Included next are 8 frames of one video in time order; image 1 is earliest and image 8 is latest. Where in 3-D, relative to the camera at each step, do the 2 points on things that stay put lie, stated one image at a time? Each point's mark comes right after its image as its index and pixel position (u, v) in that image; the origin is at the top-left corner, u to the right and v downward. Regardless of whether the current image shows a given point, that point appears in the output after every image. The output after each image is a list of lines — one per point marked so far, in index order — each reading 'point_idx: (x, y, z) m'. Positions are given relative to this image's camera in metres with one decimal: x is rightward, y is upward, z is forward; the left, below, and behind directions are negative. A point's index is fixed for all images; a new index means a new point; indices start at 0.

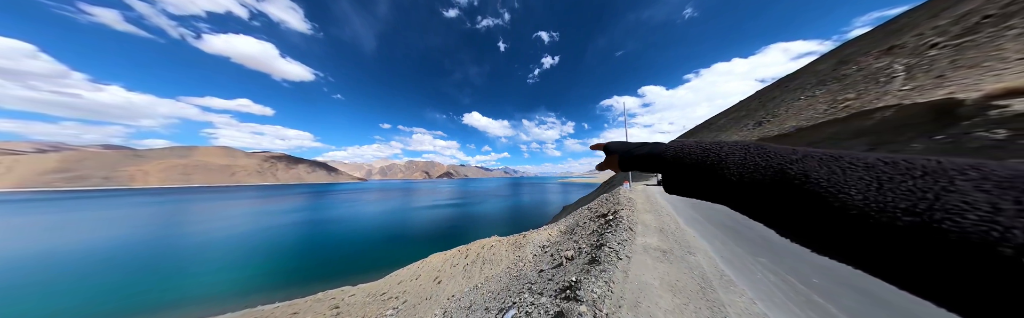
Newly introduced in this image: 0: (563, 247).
0: (+4.3, -7.6, +13.0) m
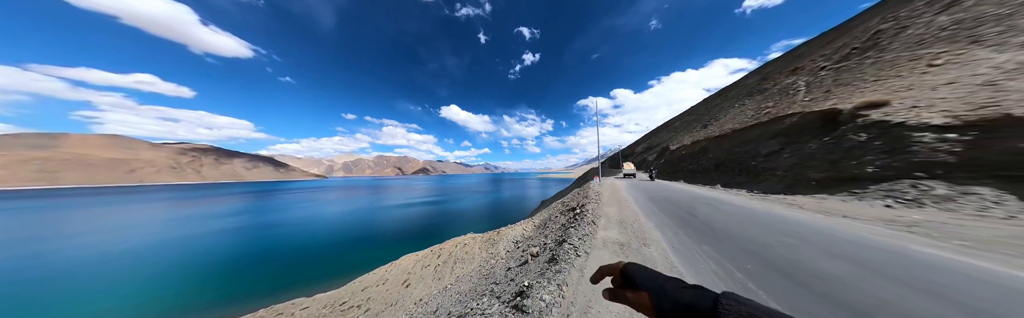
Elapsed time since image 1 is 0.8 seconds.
0: (+1.8, -7.1, +12.9) m
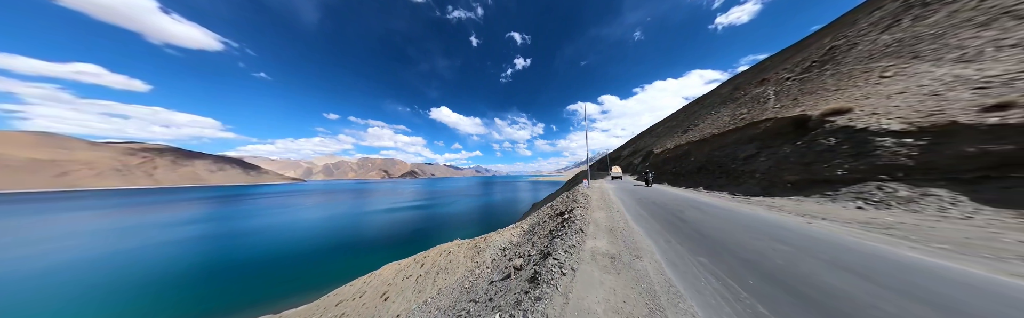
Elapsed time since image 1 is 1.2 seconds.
0: (+0.7, -7.3, +12.1) m
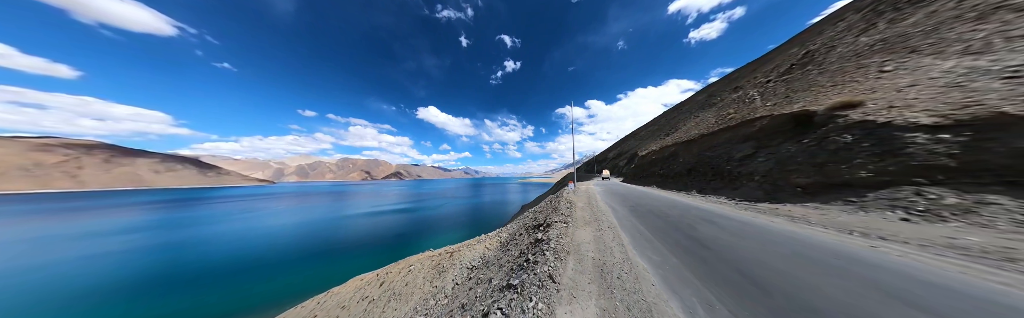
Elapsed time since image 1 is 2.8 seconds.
0: (-1.7, -7.1, +9.0) m
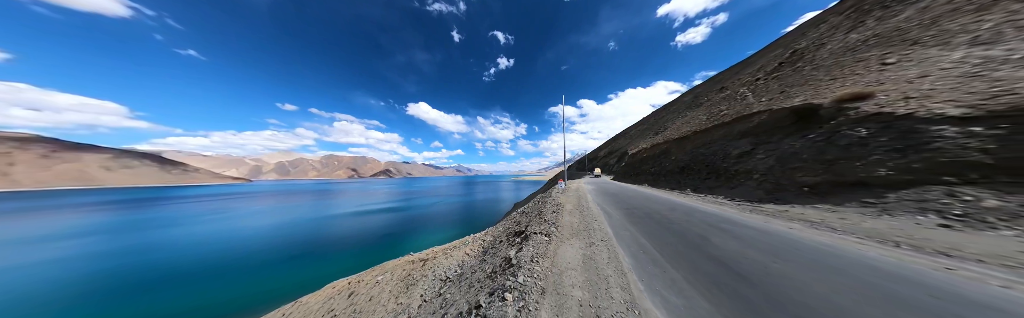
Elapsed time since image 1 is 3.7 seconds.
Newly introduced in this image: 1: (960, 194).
0: (-3.1, -6.8, +7.2) m
1: (+17.2, -1.3, +5.8) m
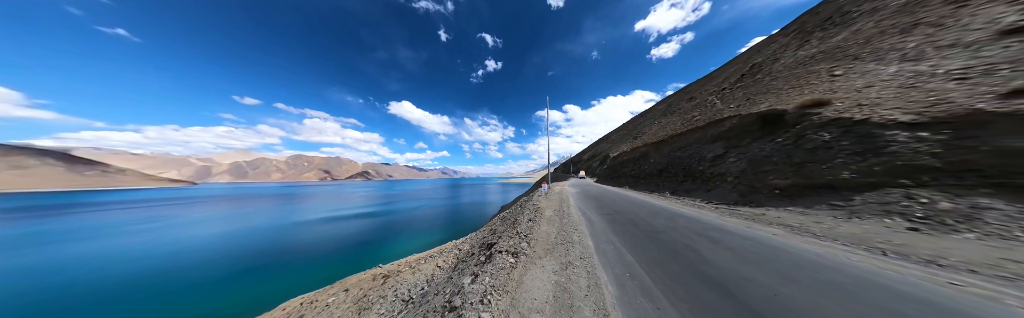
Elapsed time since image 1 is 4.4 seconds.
0: (-4.4, -6.7, +5.6) m
1: (+15.9, -1.5, +6.0) m
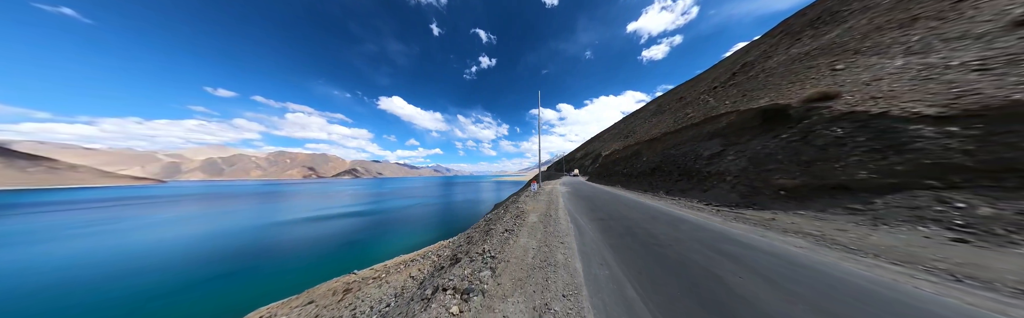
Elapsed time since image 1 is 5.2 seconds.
0: (-5.5, -6.5, +4.0) m
1: (+14.9, -1.4, +5.1) m
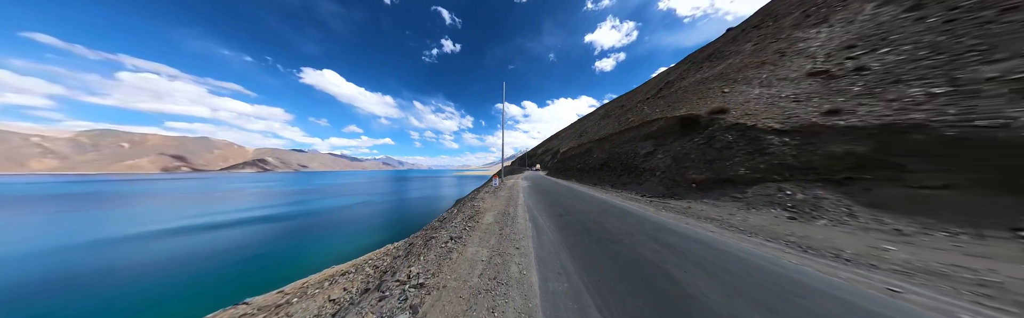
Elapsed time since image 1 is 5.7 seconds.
0: (-6.6, -6.1, +1.7) m
1: (+13.1, -1.4, +7.2) m
